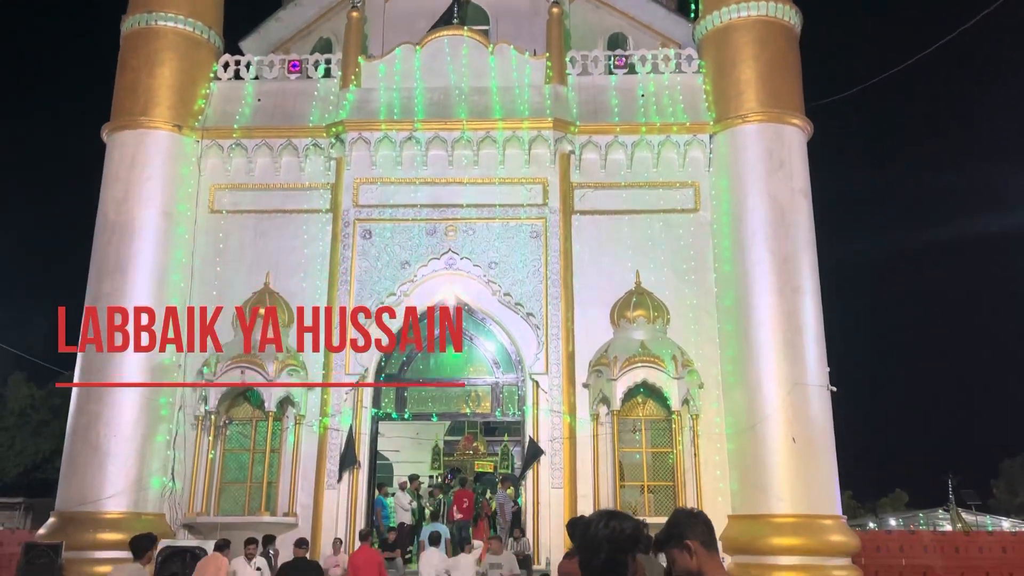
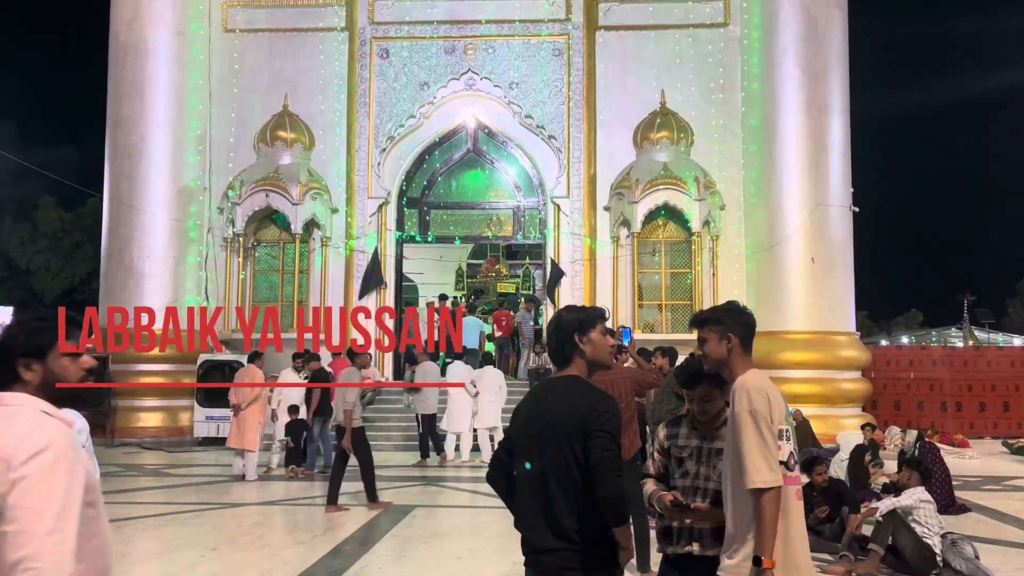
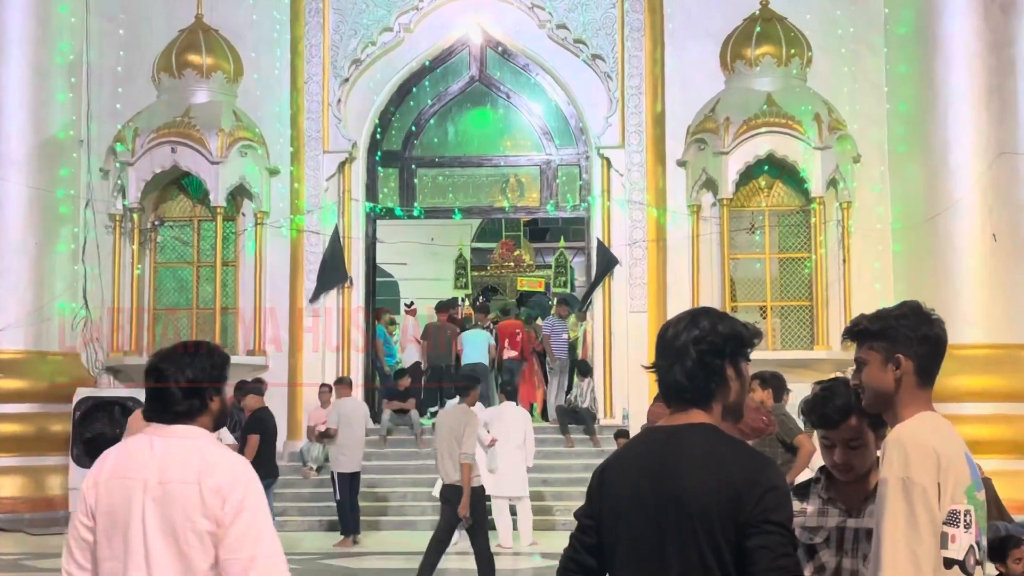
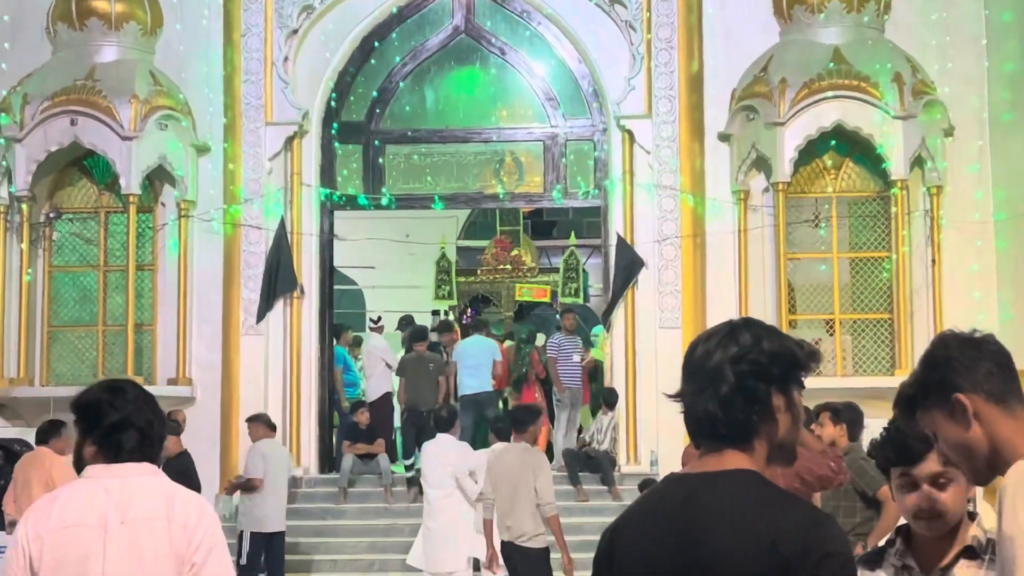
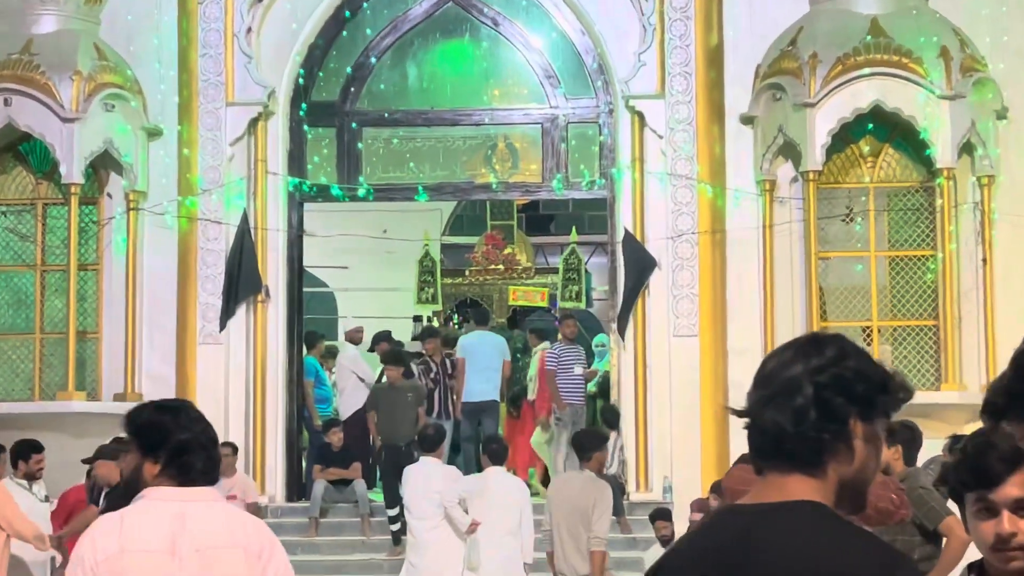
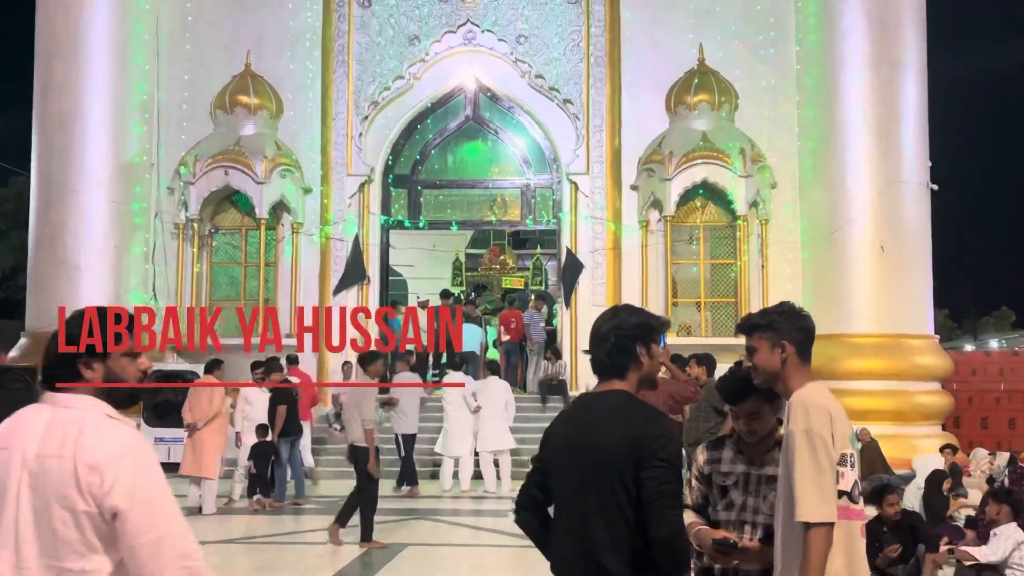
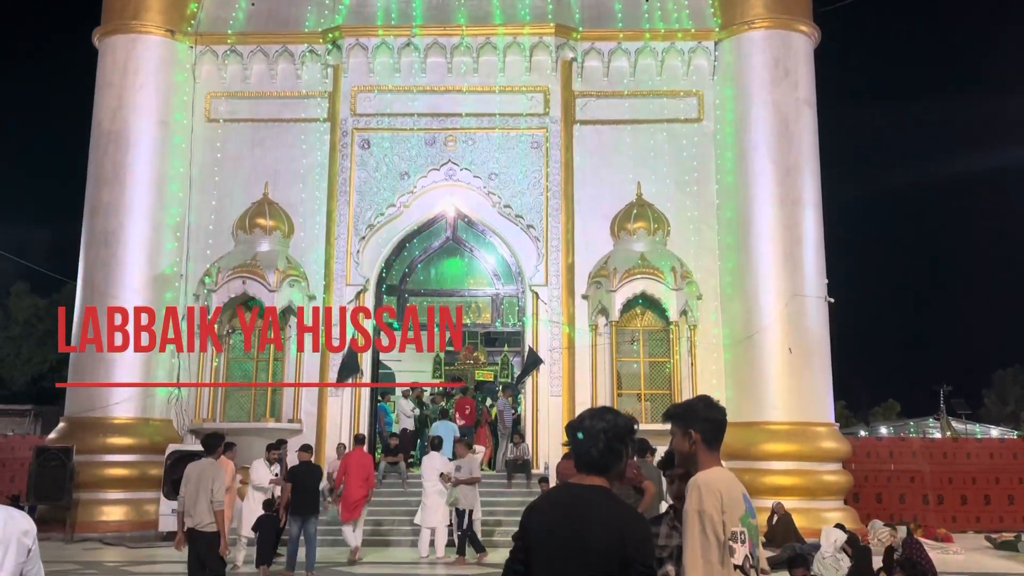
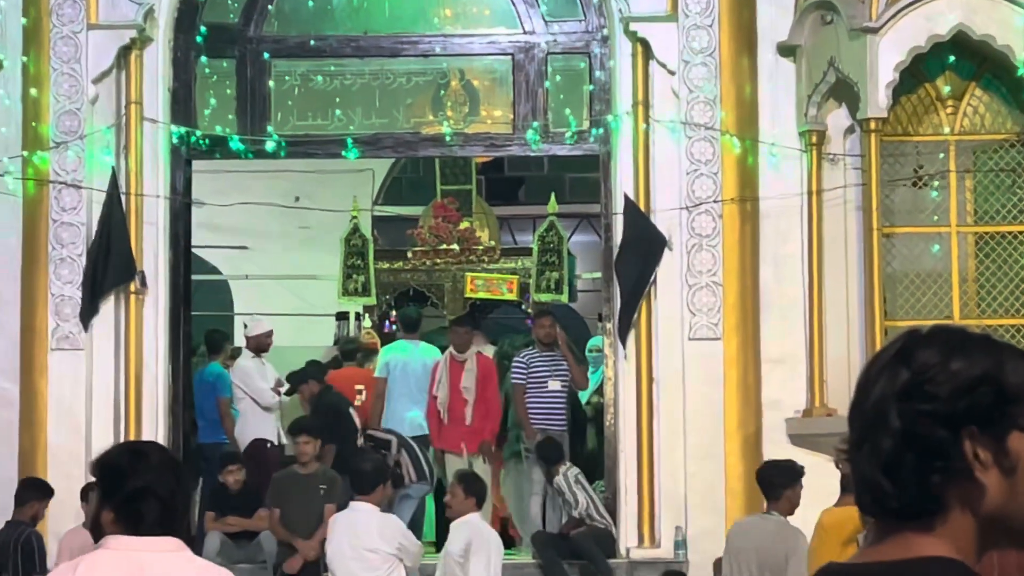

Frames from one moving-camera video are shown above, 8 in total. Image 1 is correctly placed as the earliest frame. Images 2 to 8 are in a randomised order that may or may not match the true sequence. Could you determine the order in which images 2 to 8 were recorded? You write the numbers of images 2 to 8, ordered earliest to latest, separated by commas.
7, 2, 6, 3, 4, 5, 8
